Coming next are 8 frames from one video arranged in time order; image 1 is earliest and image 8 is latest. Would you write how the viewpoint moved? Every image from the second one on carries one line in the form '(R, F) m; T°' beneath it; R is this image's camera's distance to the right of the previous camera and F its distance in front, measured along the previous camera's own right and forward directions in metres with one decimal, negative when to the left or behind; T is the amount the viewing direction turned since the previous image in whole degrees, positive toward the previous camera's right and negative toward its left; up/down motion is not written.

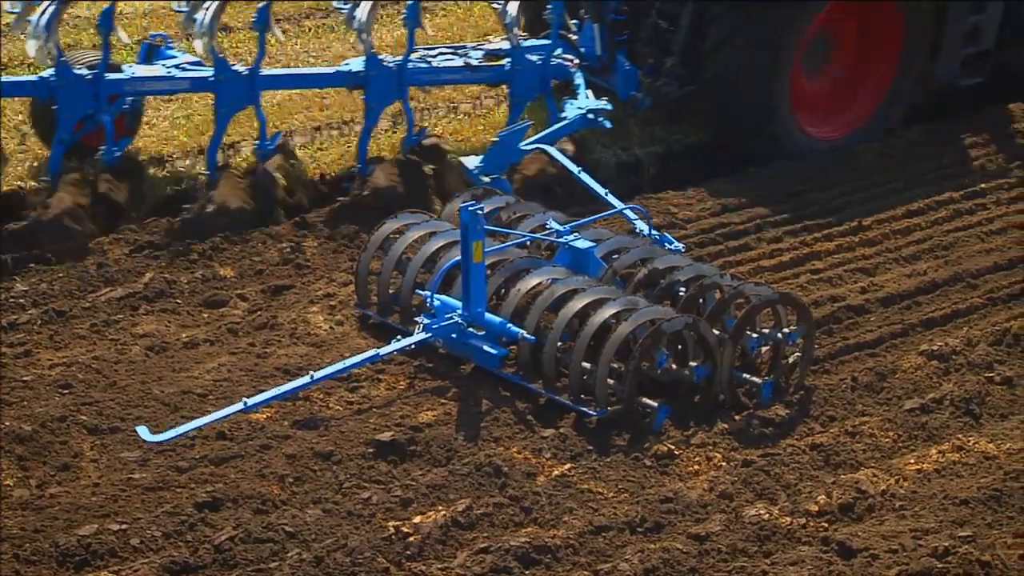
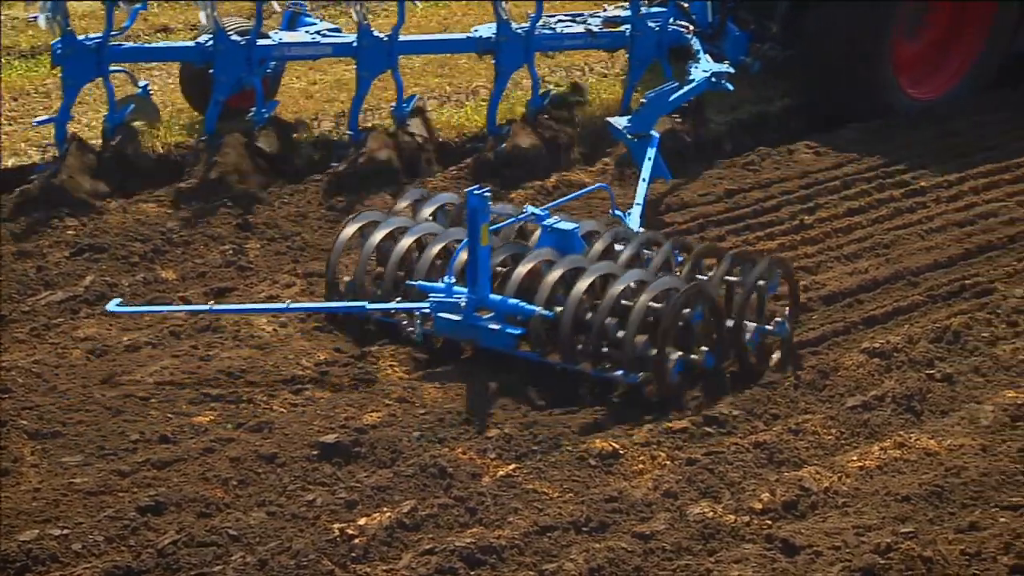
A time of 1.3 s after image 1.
(+0.2, 0.0) m; +1°
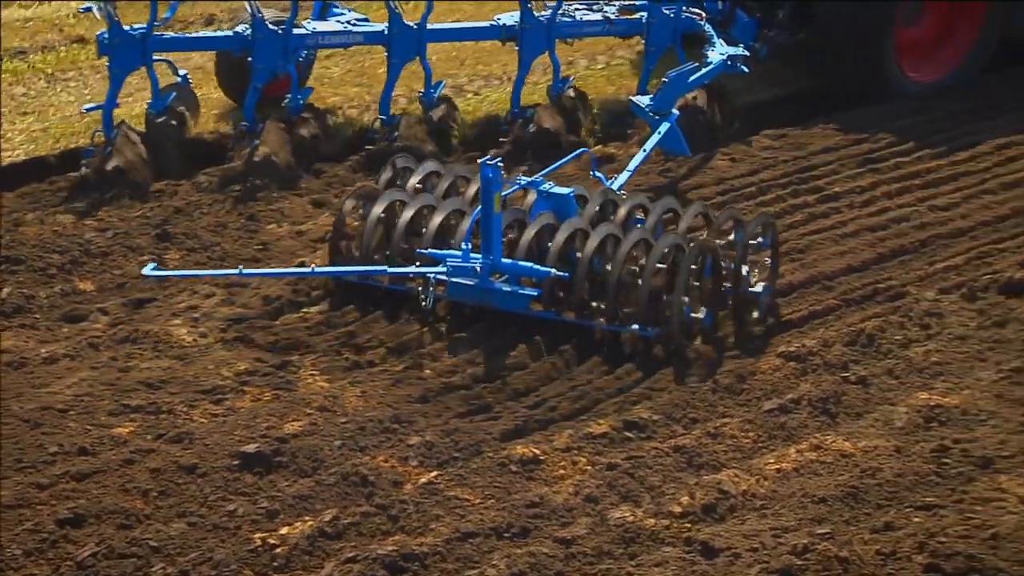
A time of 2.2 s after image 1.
(+0.3, 0.0) m; +1°
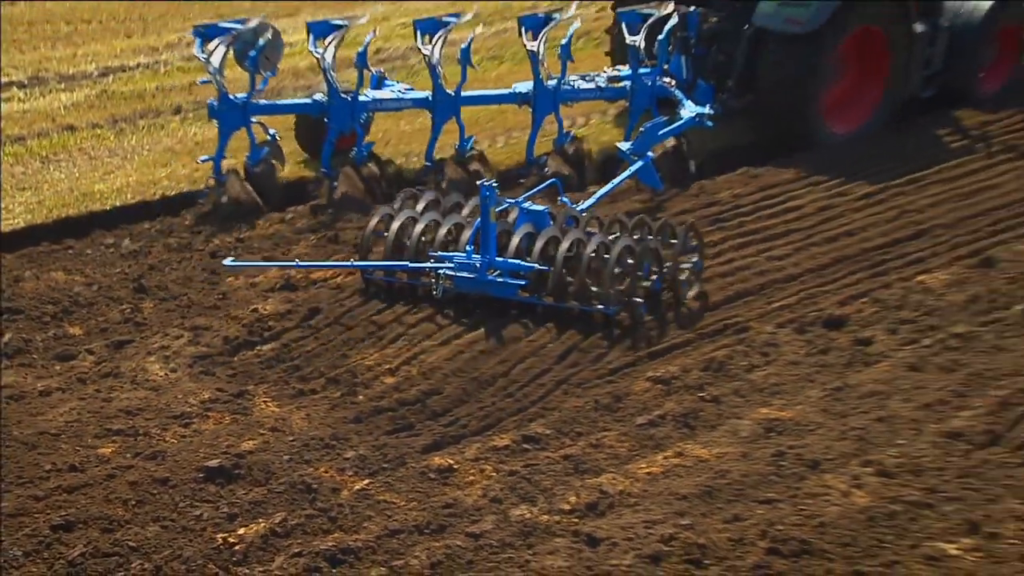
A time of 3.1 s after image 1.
(+0.4, -1.0) m; +2°
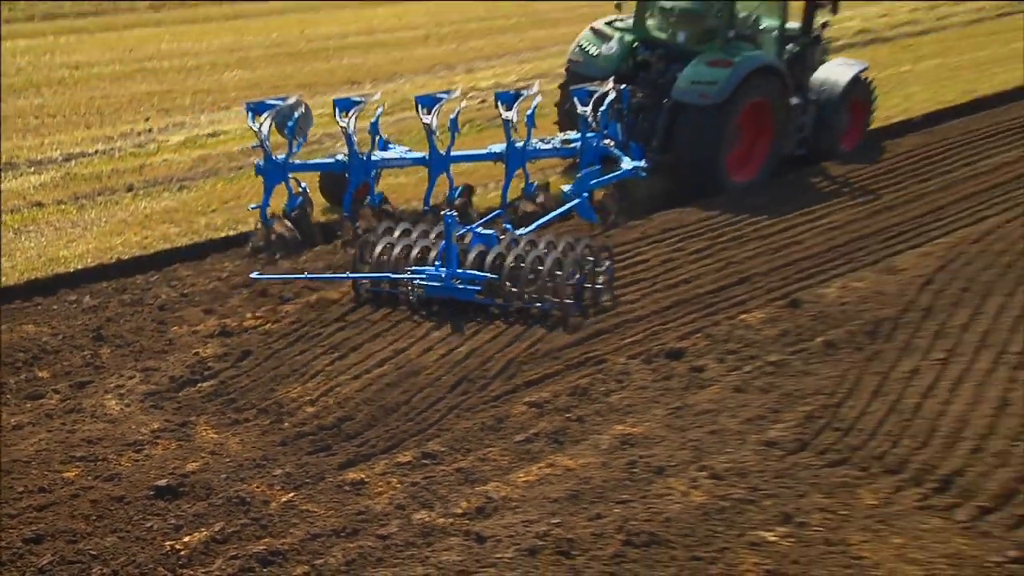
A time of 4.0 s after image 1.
(+0.5, -1.2) m; +3°
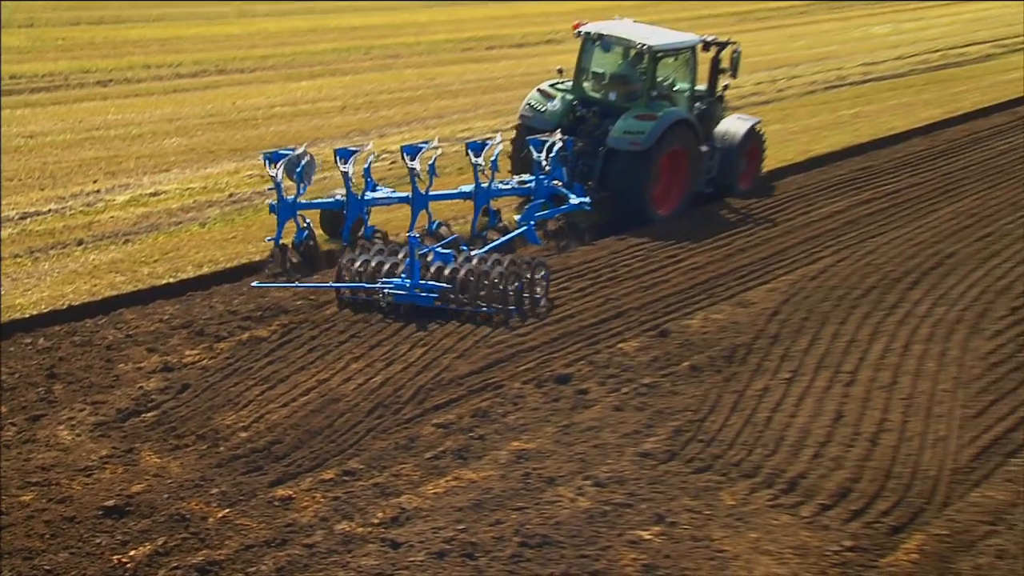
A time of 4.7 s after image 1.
(+0.4, -1.0) m; +3°
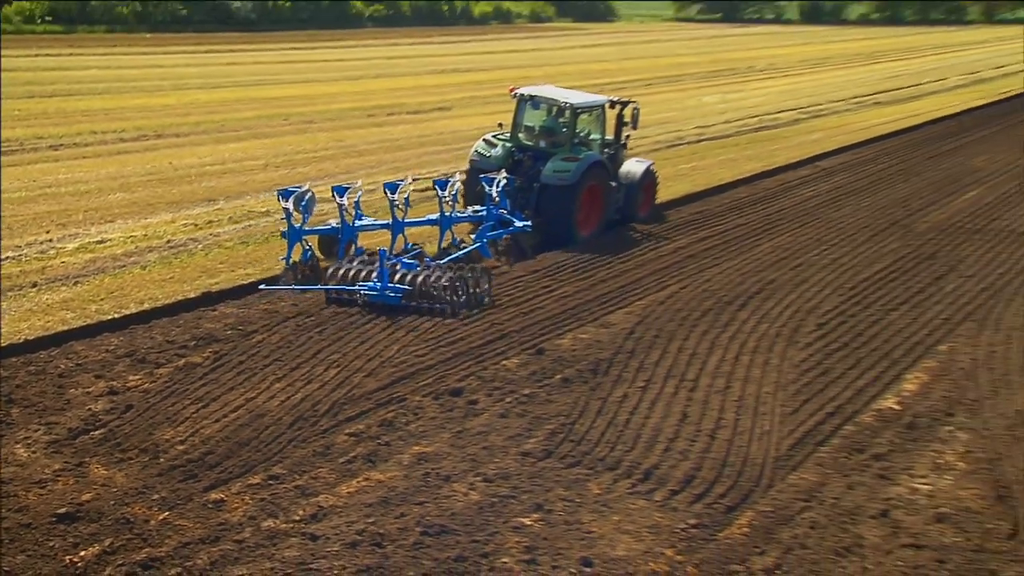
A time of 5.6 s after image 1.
(+0.5, -1.5) m; +4°
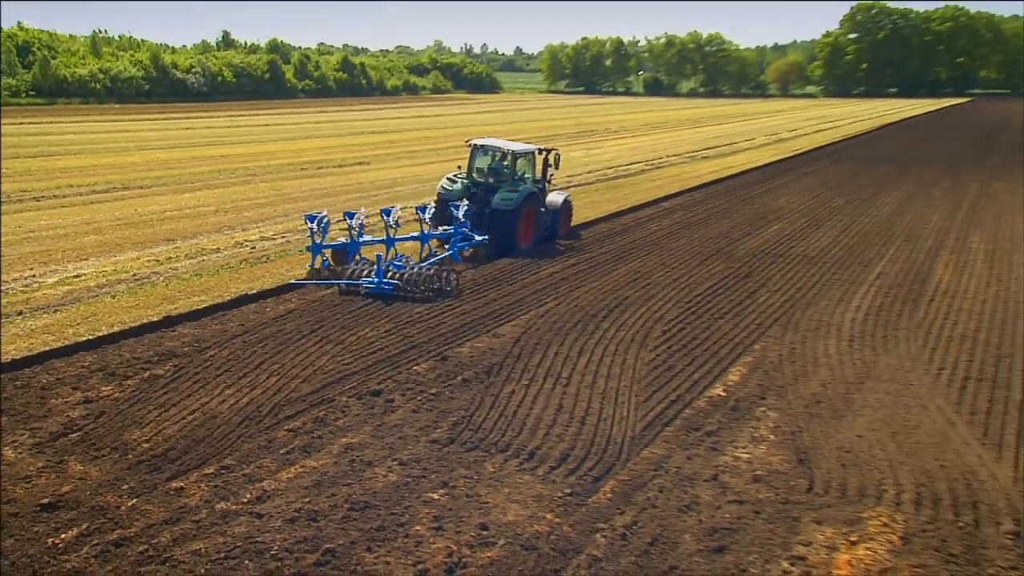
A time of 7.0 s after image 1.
(+0.3, -2.2) m; +5°
